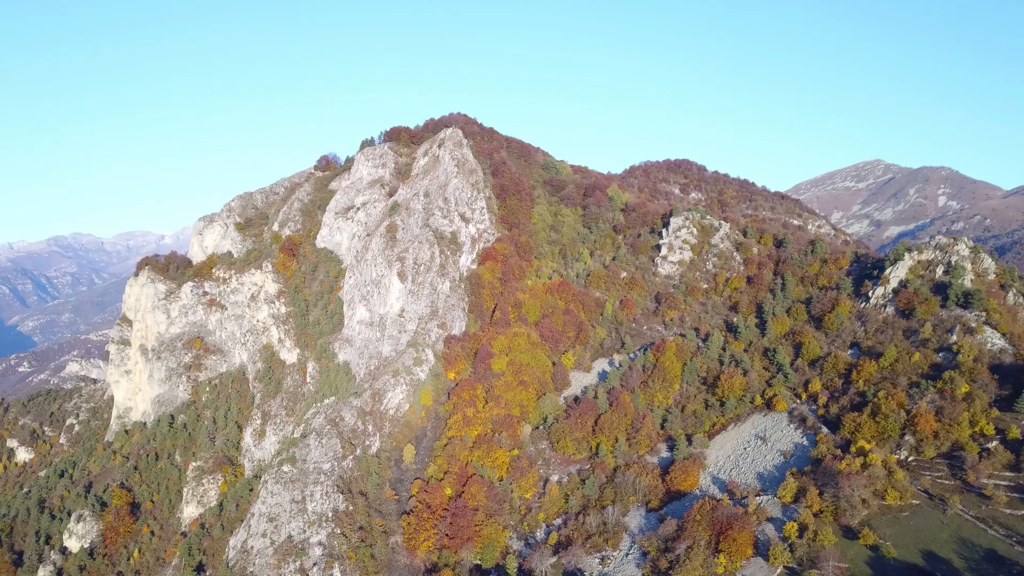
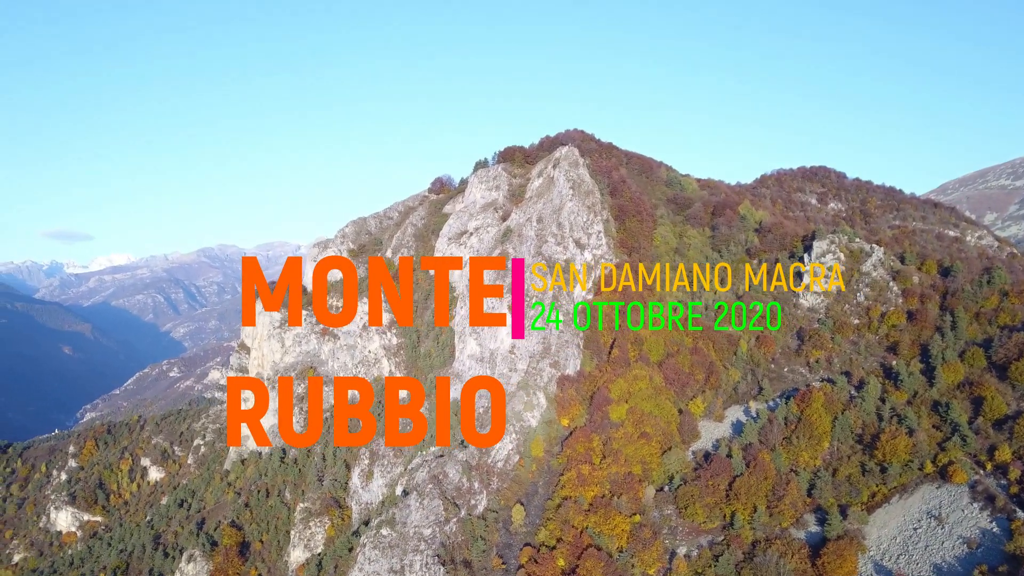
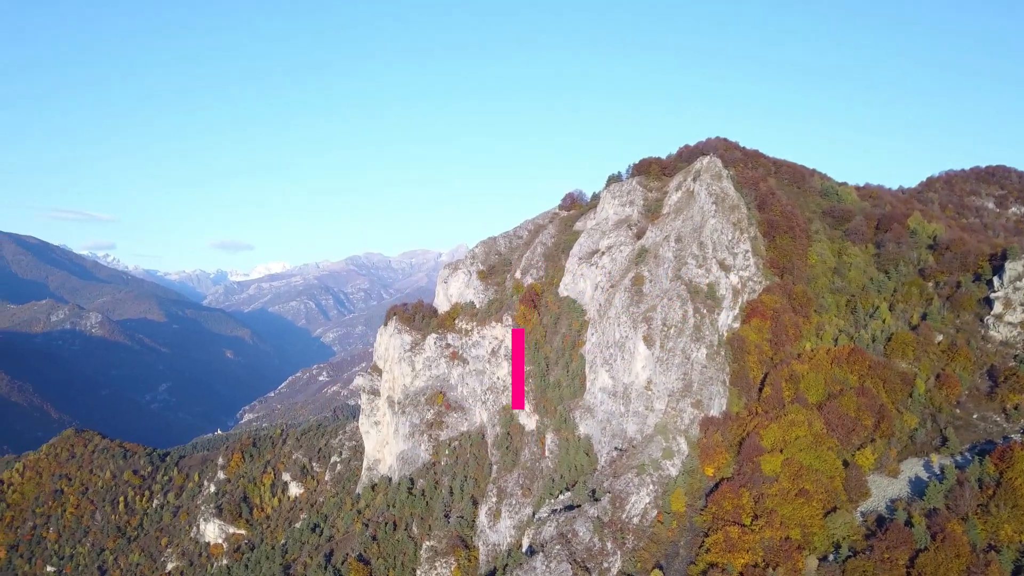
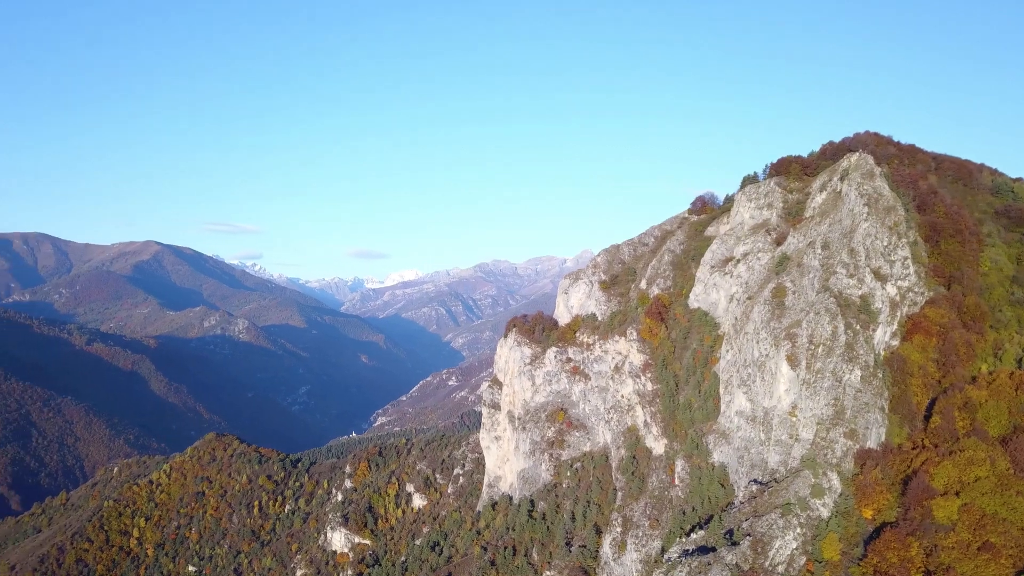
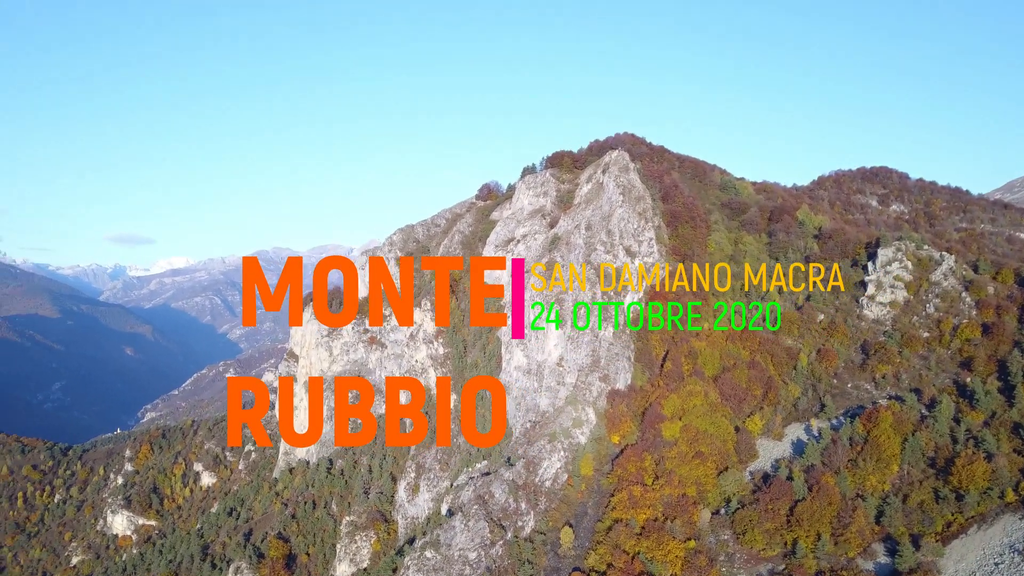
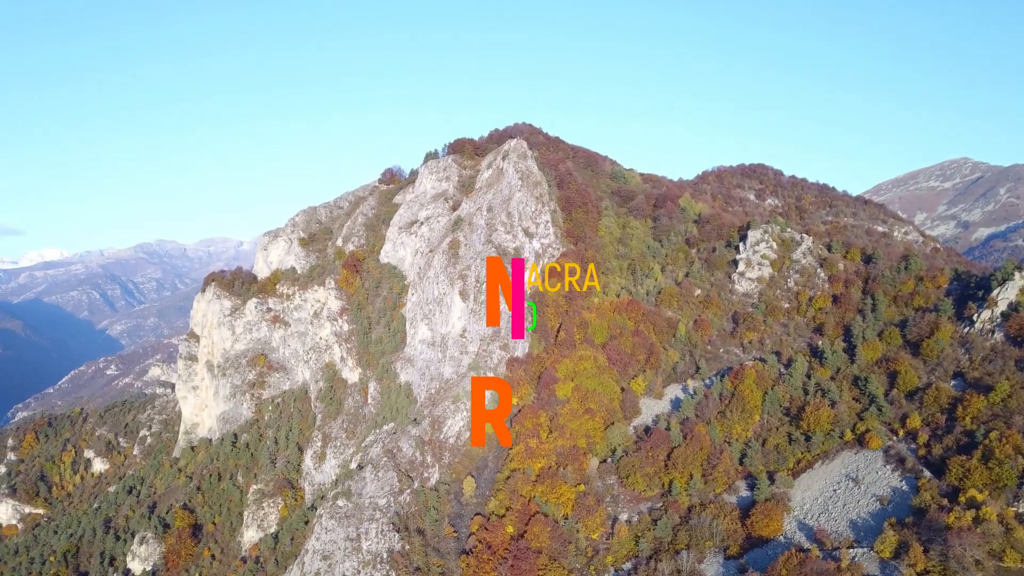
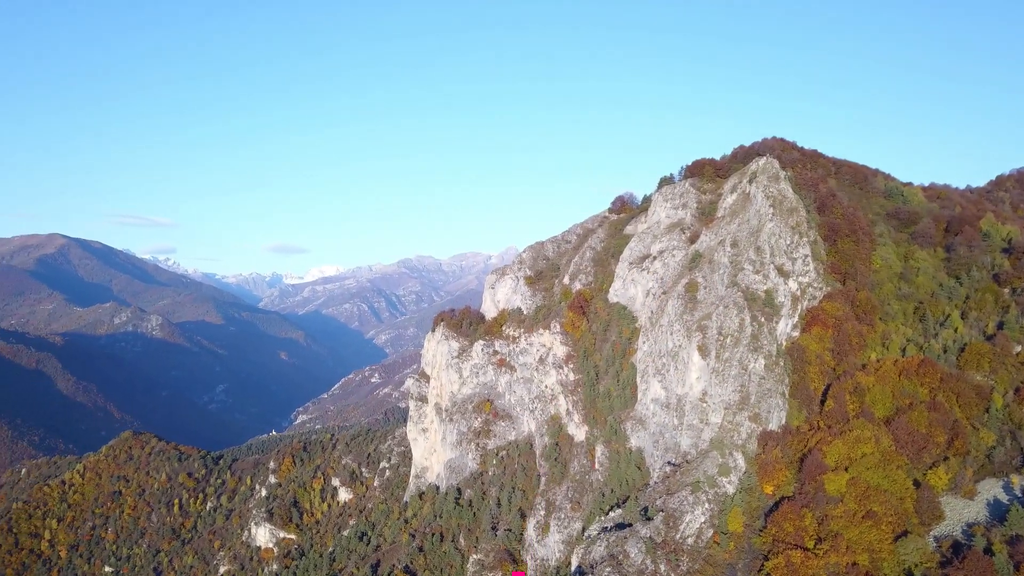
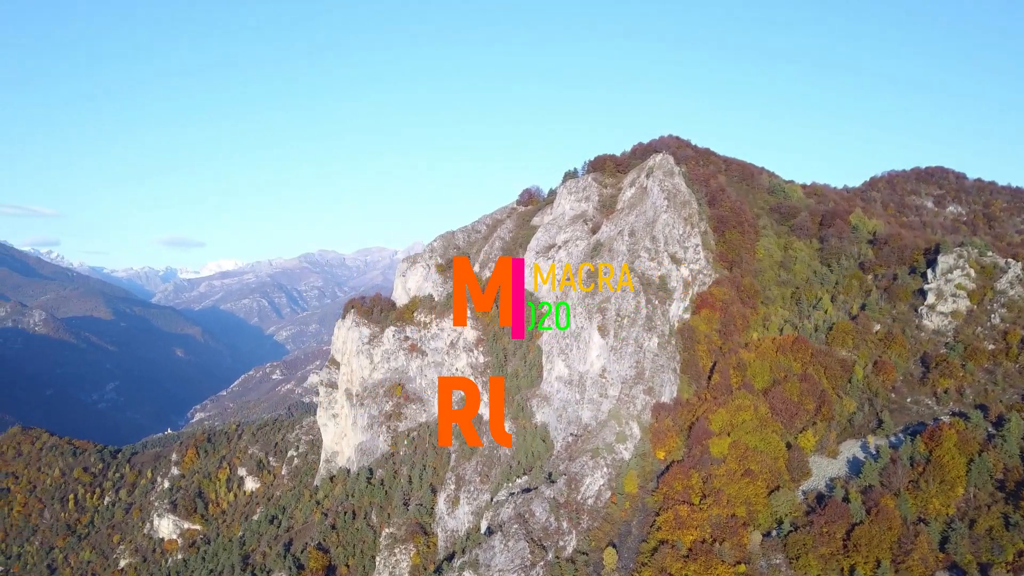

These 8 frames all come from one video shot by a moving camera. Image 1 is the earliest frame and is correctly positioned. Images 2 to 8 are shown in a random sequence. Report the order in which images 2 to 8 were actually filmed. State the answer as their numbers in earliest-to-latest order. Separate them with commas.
6, 2, 5, 8, 3, 7, 4
